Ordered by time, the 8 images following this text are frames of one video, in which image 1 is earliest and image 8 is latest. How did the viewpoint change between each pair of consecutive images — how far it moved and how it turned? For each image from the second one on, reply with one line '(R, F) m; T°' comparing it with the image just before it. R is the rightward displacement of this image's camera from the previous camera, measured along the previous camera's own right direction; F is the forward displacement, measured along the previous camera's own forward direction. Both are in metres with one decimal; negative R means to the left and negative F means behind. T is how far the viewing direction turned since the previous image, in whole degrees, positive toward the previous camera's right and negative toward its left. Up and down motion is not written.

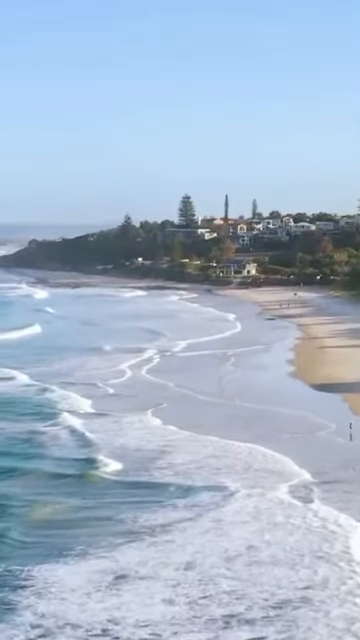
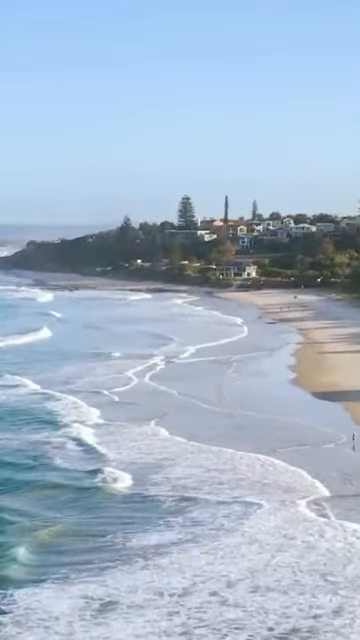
(0.0, +0.6) m; 0°
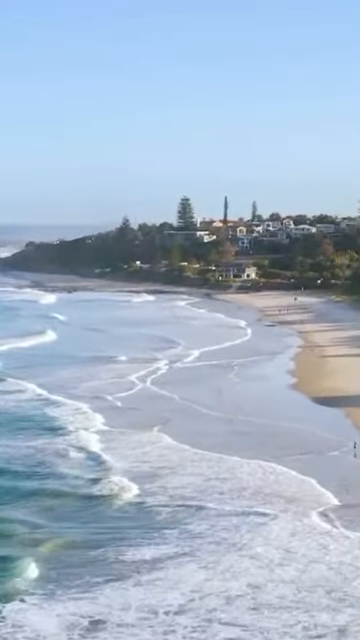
(0.0, +0.4) m; 0°
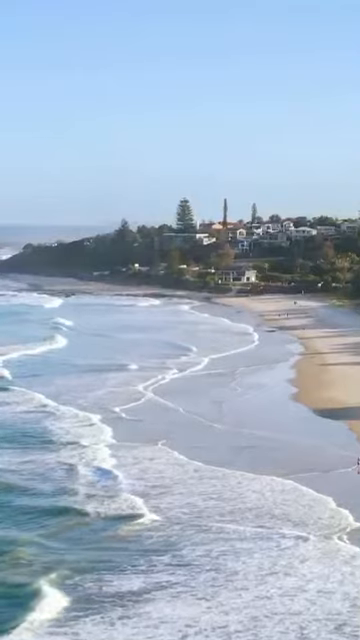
(0.0, +0.7) m; 0°
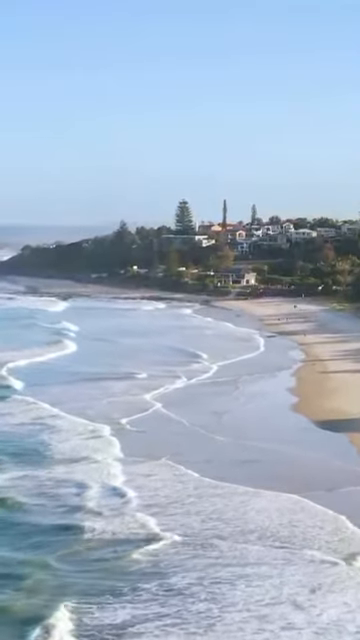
(+0.1, +0.8) m; 0°
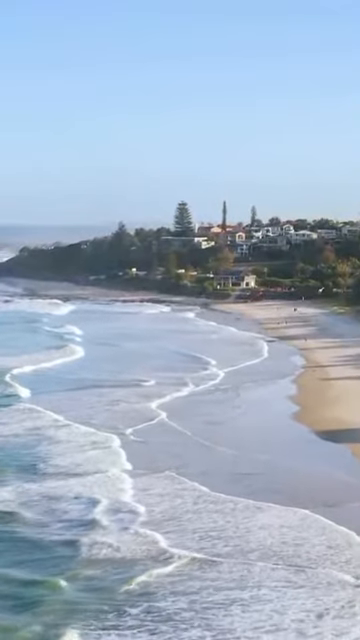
(0.0, +0.6) m; 0°
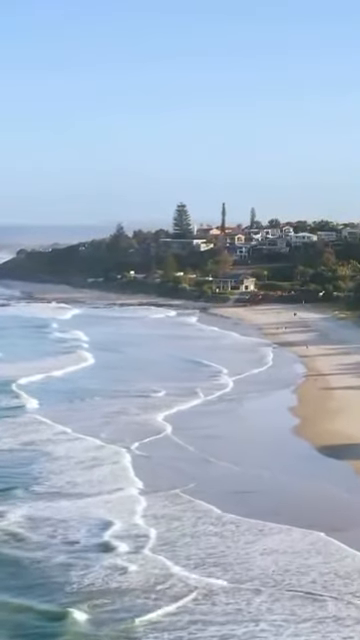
(+0.1, +0.8) m; 0°
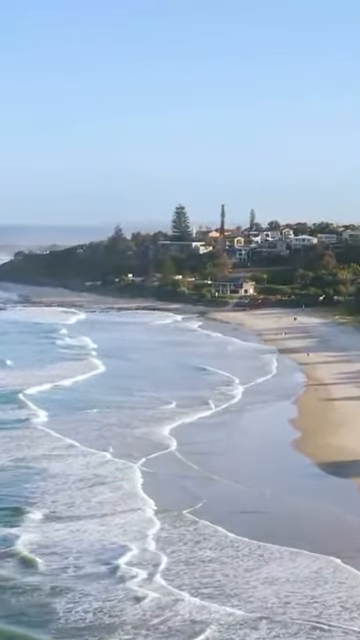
(+0.1, +0.9) m; 0°
